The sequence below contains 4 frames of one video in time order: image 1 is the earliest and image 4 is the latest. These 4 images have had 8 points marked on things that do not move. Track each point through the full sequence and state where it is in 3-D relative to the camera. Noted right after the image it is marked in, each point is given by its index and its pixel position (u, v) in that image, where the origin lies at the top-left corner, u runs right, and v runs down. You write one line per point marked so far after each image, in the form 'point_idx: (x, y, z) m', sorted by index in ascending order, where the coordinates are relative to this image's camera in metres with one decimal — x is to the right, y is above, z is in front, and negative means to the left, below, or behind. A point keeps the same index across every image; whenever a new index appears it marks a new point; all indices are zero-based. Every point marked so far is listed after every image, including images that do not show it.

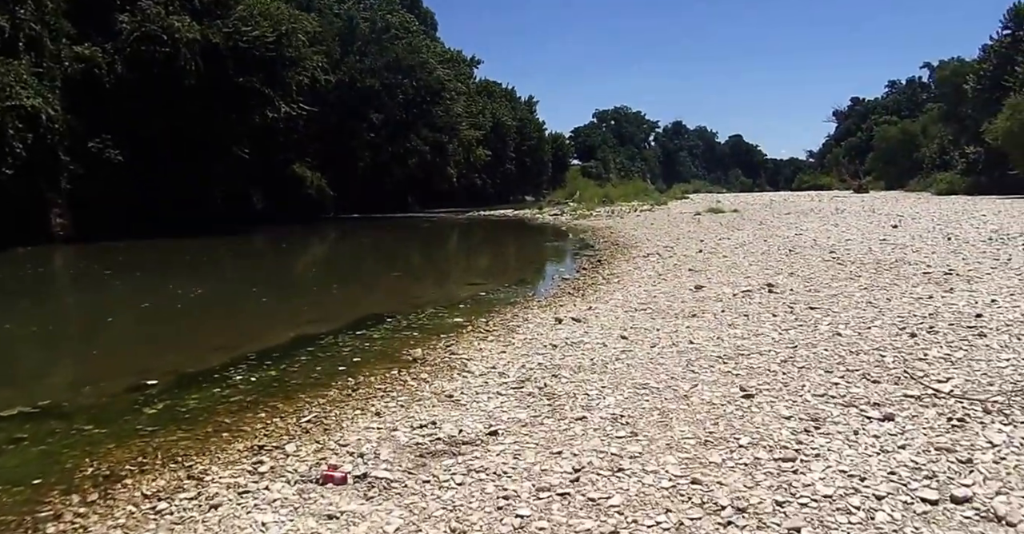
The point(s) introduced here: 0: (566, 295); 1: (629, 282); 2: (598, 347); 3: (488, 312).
0: (+1.2, -0.6, +16.5) m
1: (+2.9, -0.4, +18.0) m
2: (+1.2, -1.1, +10.1) m
3: (-0.4, -0.9, +14.2) m
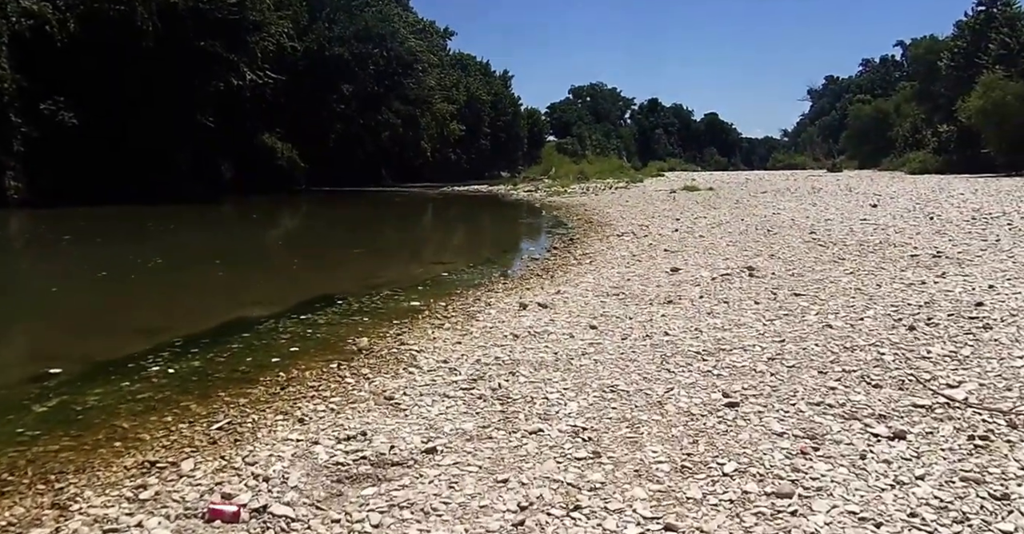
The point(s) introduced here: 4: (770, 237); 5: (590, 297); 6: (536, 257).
0: (+0.4, -0.2, +15.4) m
1: (+2.1, +0.1, +17.0) m
2: (+0.6, -0.9, +9.0) m
3: (-1.1, -0.5, +13.1) m
4: (+6.9, +0.8, +20.0) m
5: (+1.2, -0.5, +12.1) m
6: (+0.6, +0.3, +19.8) m
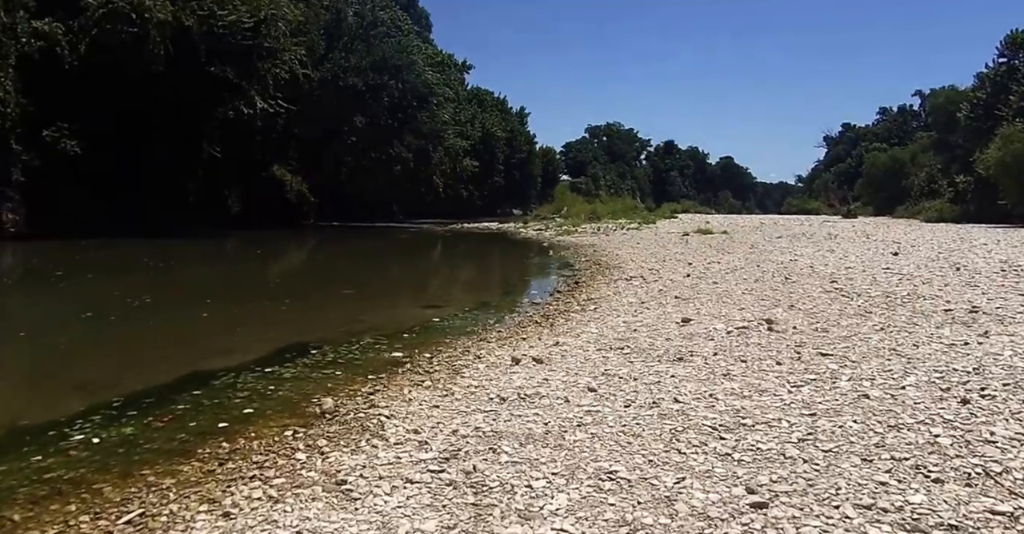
0: (+0.4, -1.1, +14.3) m
1: (+2.0, -0.9, +15.8) m
2: (+0.5, -1.5, +7.8) m
3: (-1.2, -1.3, +11.9) m
4: (+7.0, -0.5, +18.8) m
5: (+1.1, -1.2, +10.9) m
6: (+0.6, -0.9, +18.6) m
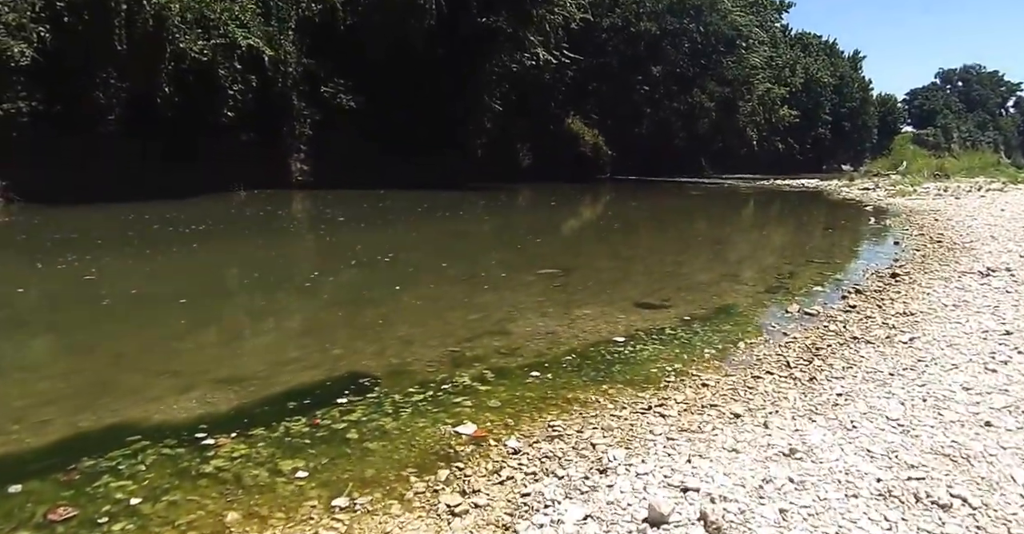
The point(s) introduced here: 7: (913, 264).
0: (+2.8, -1.1, +8.0) m
1: (+5.0, -0.9, +8.8) m
2: (+0.3, -1.8, +2.1) m
3: (+0.4, -1.3, +6.5) m
4: (+10.7, -0.7, +9.5) m
5: (+2.2, -1.4, +4.6) m
6: (+4.8, -0.7, +11.9) m
7: (+8.6, 0.0, +16.5) m
